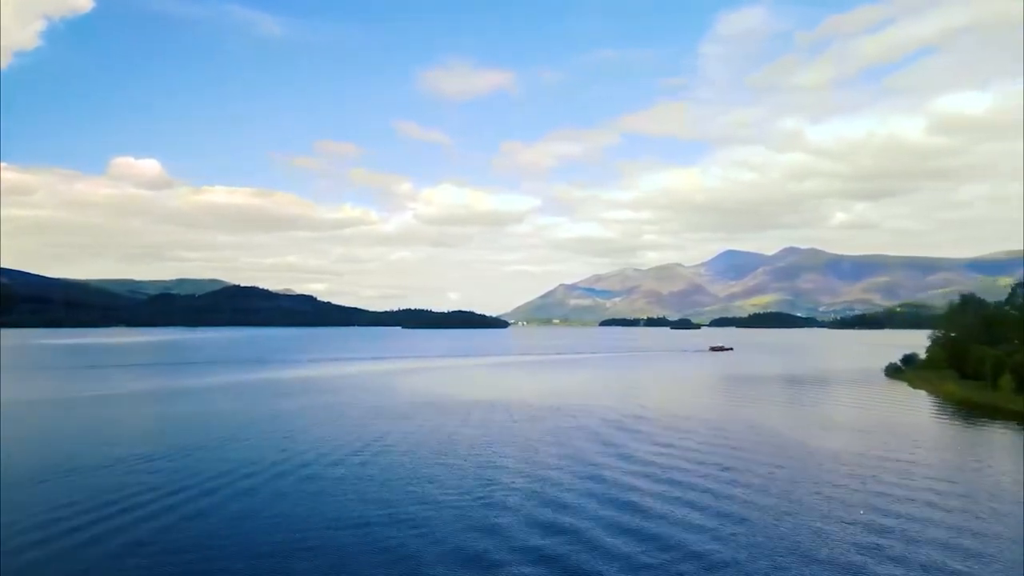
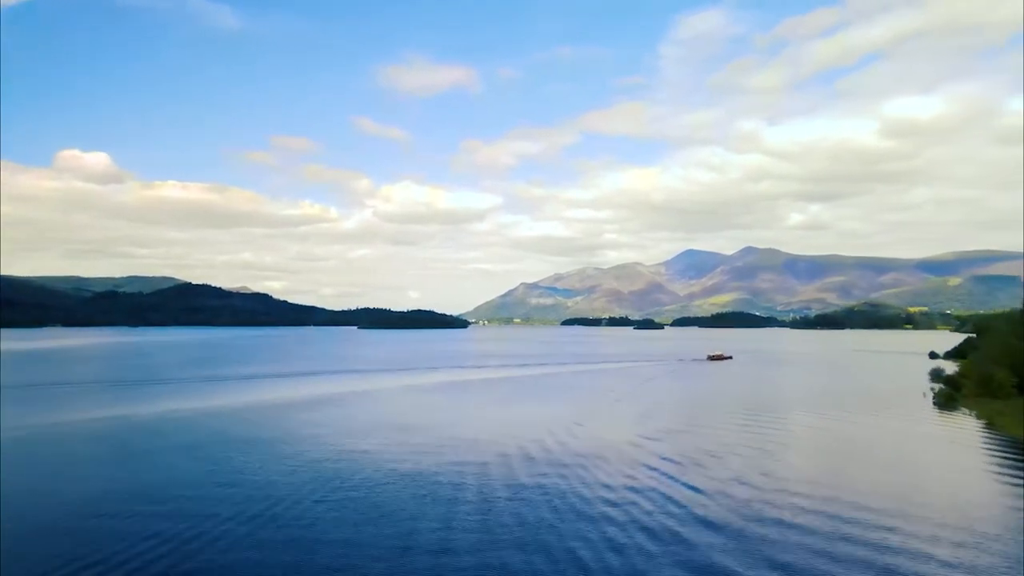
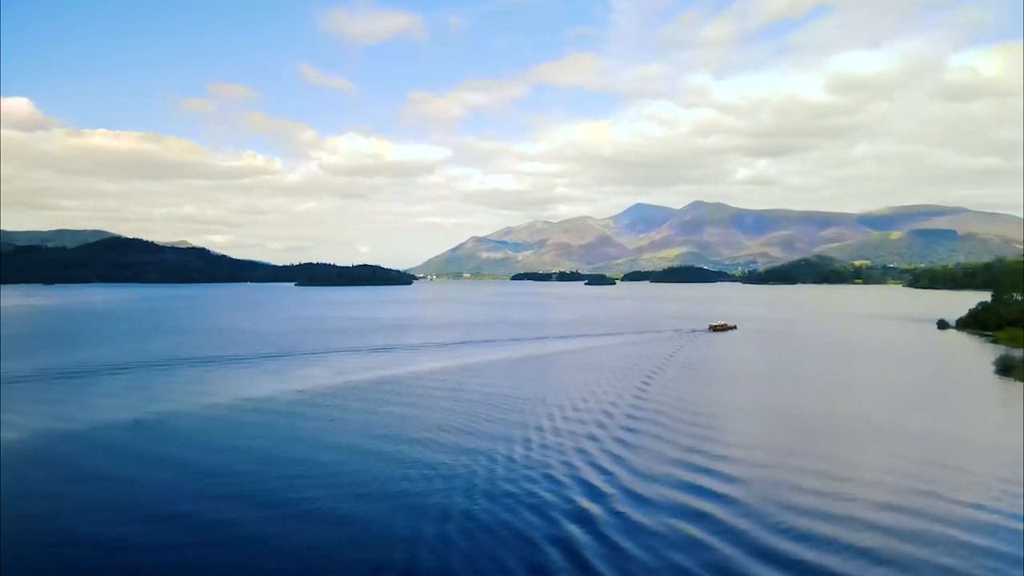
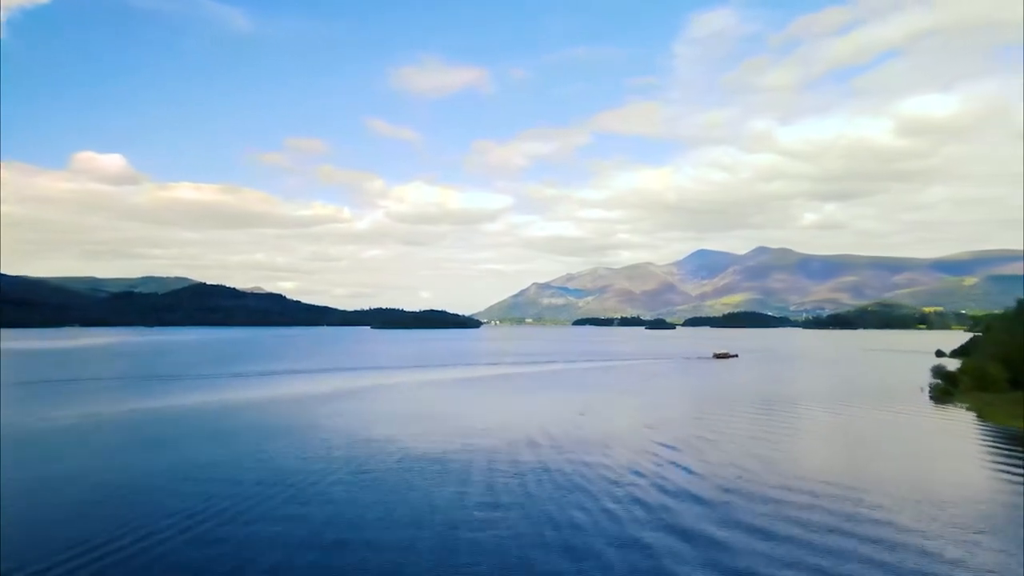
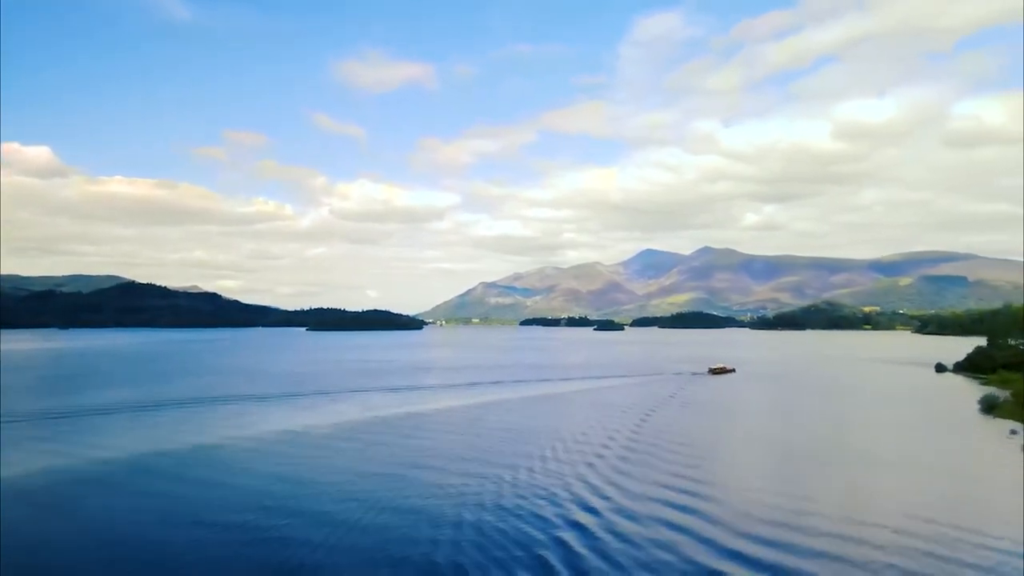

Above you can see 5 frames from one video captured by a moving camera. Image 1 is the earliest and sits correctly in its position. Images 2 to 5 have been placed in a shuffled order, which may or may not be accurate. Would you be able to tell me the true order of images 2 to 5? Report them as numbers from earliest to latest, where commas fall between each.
4, 2, 5, 3
